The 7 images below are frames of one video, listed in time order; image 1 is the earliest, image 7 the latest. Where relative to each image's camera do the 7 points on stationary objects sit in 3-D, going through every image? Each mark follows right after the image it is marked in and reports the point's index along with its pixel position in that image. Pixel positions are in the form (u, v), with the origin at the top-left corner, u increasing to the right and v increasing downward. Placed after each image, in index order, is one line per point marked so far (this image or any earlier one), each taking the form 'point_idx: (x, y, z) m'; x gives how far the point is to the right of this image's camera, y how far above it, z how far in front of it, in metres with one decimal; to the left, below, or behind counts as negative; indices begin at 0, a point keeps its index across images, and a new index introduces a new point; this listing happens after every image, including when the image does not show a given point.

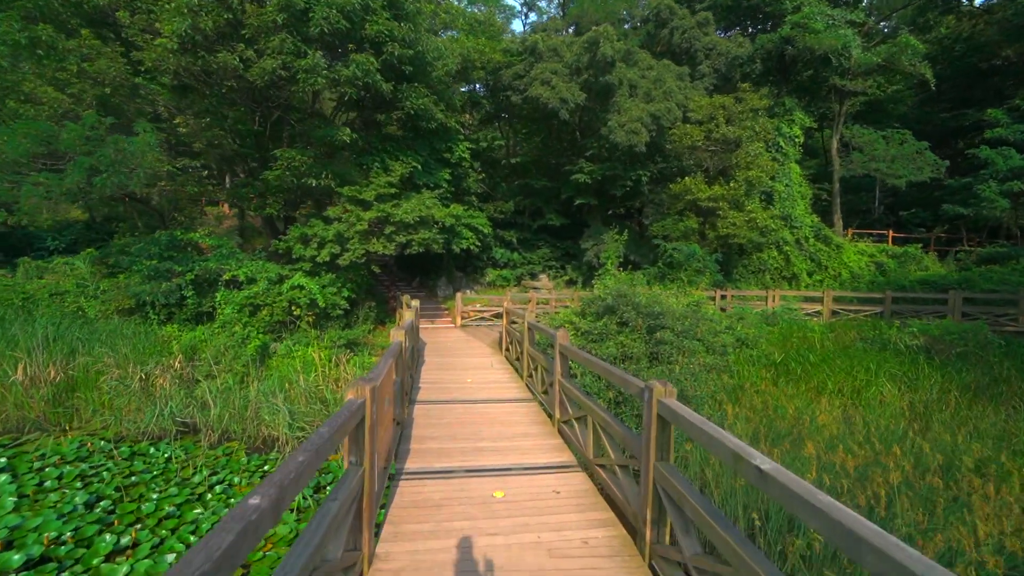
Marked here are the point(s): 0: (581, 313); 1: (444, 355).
0: (+1.8, -0.7, +10.0) m
1: (-1.7, -1.7, +9.7) m
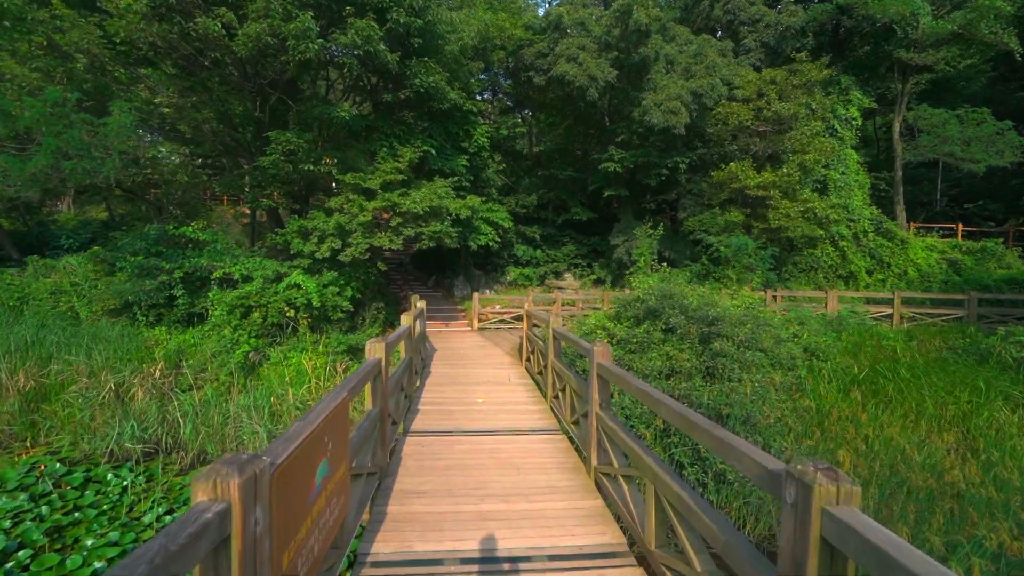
0: (+2.3, -0.7, +8.4) m
1: (-1.2, -1.7, +8.3) m
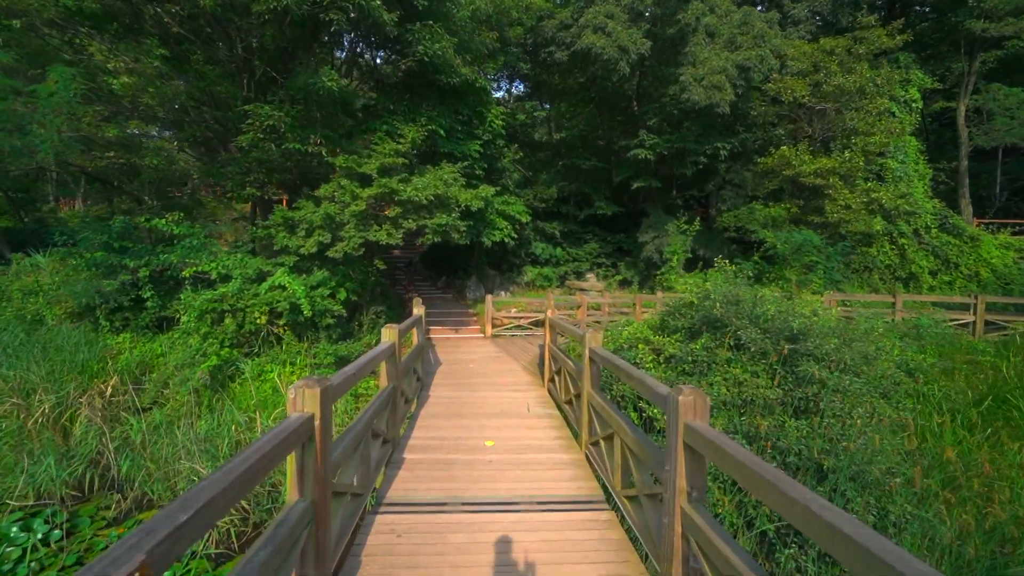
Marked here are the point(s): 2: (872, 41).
0: (+2.6, -0.7, +6.7) m
1: (-0.9, -1.7, +6.7) m
2: (+11.6, +8.0, +12.5) m
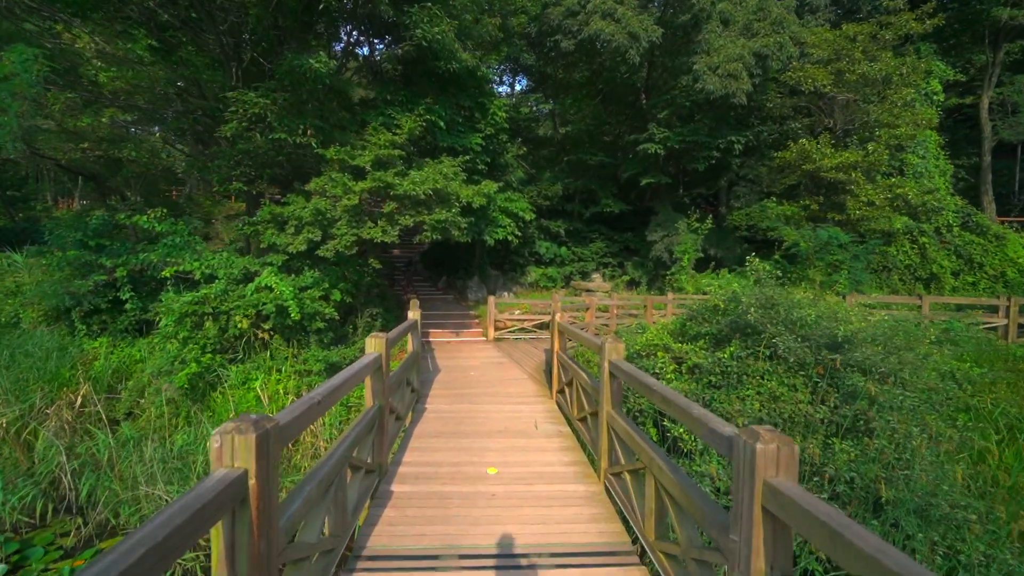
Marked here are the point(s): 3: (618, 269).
0: (+2.7, -0.7, +6.1) m
1: (-0.8, -1.7, +6.1) m
2: (+11.7, +7.9, +11.8) m
3: (+4.7, +0.9, +17.1) m
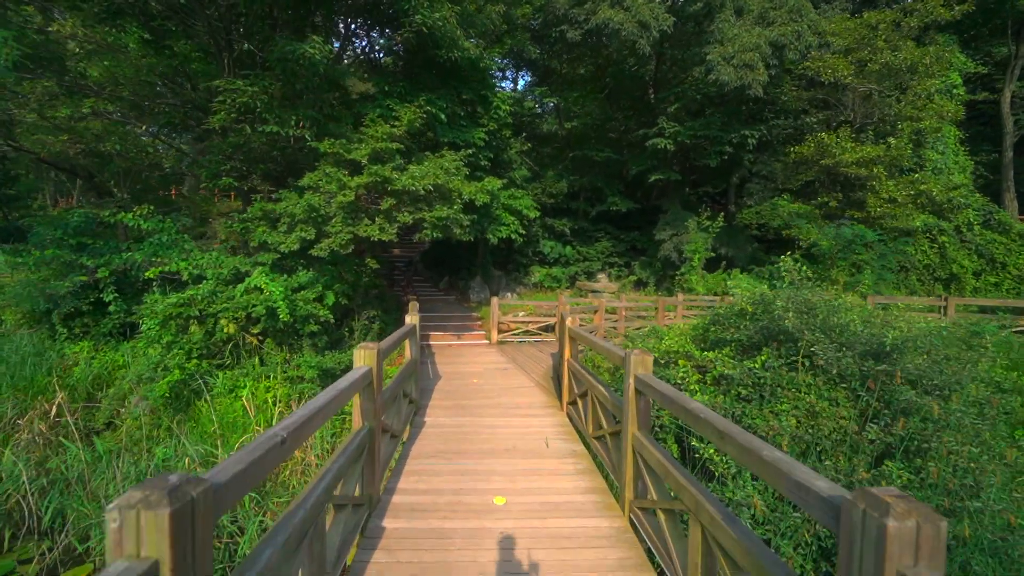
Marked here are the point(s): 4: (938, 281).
0: (+2.8, -0.8, +5.5) m
1: (-0.7, -1.7, +5.6) m
2: (+11.8, +7.9, +11.3) m
3: (+4.8, +0.8, +16.6) m
4: (+16.5, +0.3, +15.1) m
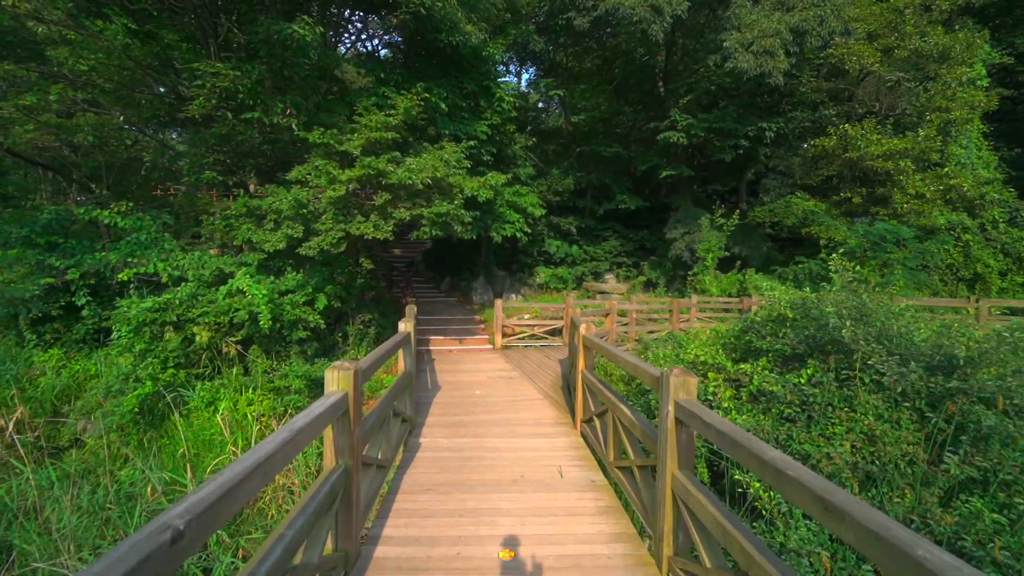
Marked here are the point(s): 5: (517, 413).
0: (+2.9, -0.8, +4.9) m
1: (-0.6, -1.8, +5.0) m
2: (+11.9, +7.9, +10.6) m
3: (+5.0, +0.8, +15.9) m
4: (+16.7, +0.3, +14.4) m
5: (+0.1, -1.8, +5.5) m
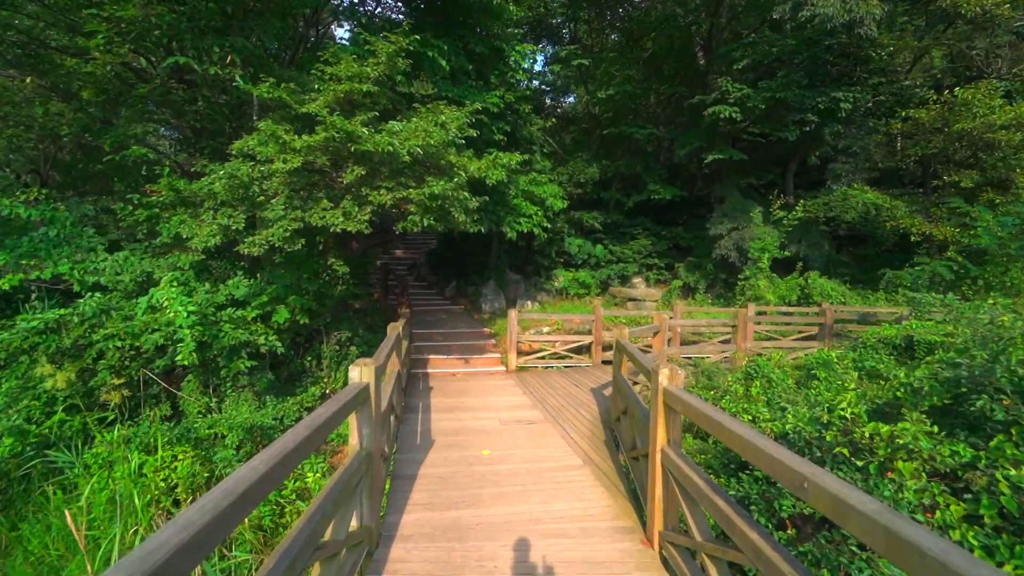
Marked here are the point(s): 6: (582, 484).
0: (+3.1, -0.9, +2.8) m
1: (-0.4, -1.9, +3.0) m
2: (+12.3, +7.7, +8.2) m
3: (+5.5, +0.6, +13.8) m
4: (+17.2, +0.1, +11.8) m
5: (+0.3, -1.9, +3.5) m
6: (+0.7, -1.9, +3.8) m
